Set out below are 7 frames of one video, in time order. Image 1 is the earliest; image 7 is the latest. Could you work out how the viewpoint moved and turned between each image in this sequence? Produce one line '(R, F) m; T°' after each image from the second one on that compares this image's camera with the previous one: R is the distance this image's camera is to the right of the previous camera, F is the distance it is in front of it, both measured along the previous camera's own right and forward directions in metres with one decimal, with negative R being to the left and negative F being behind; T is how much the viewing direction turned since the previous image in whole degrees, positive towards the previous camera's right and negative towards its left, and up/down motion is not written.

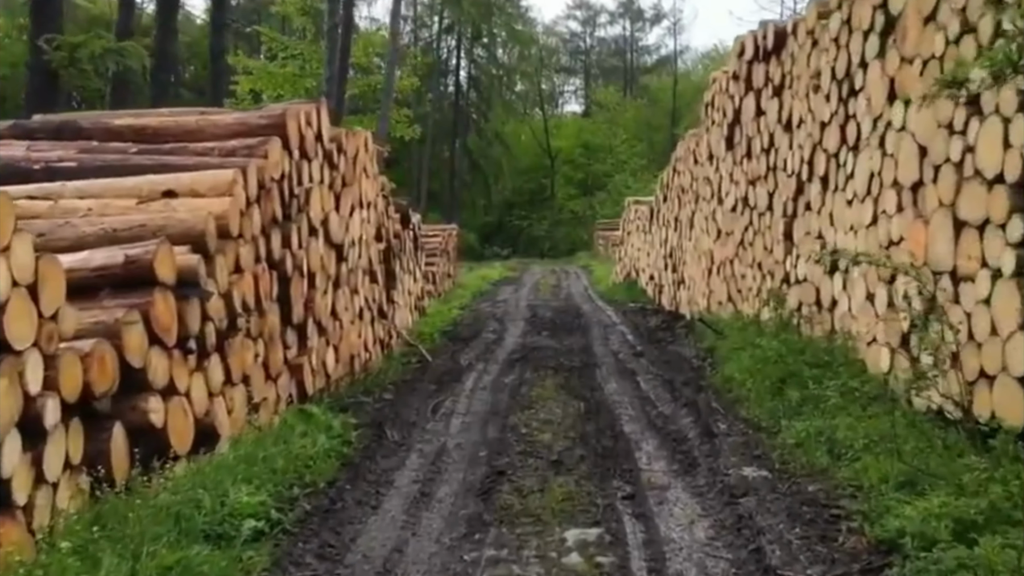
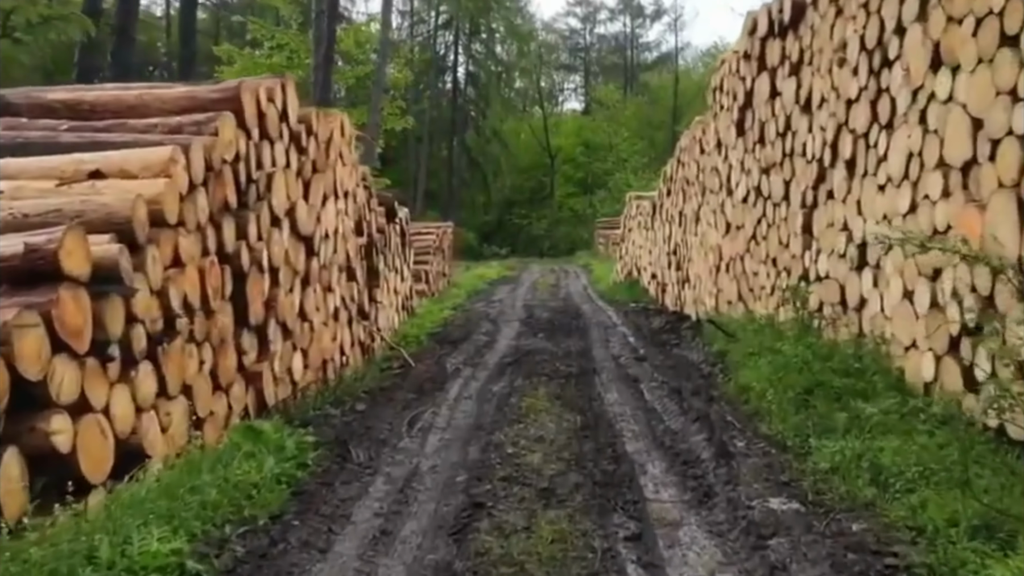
(+0.1, +0.9) m; 0°
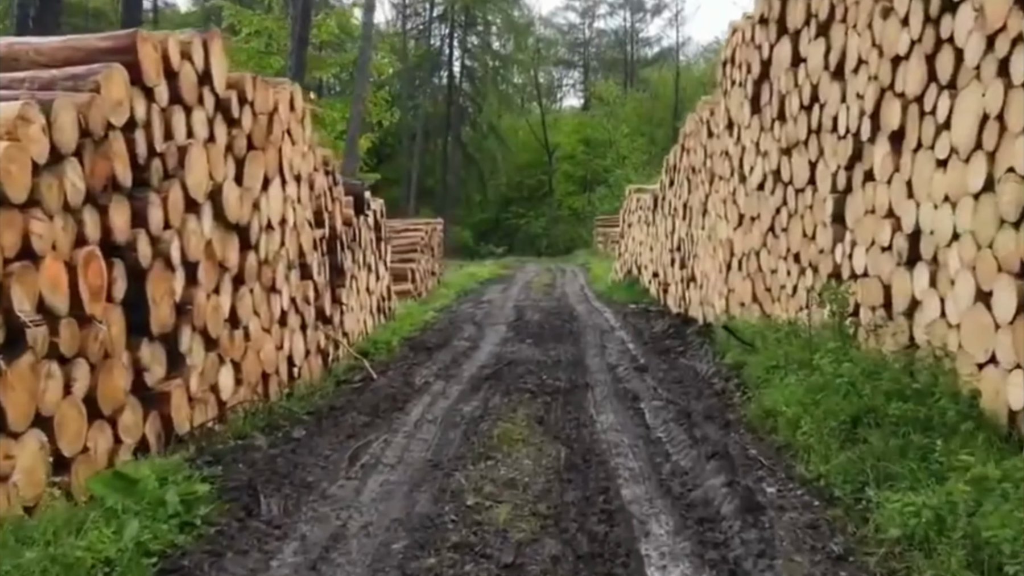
(+0.2, +1.4) m; 0°
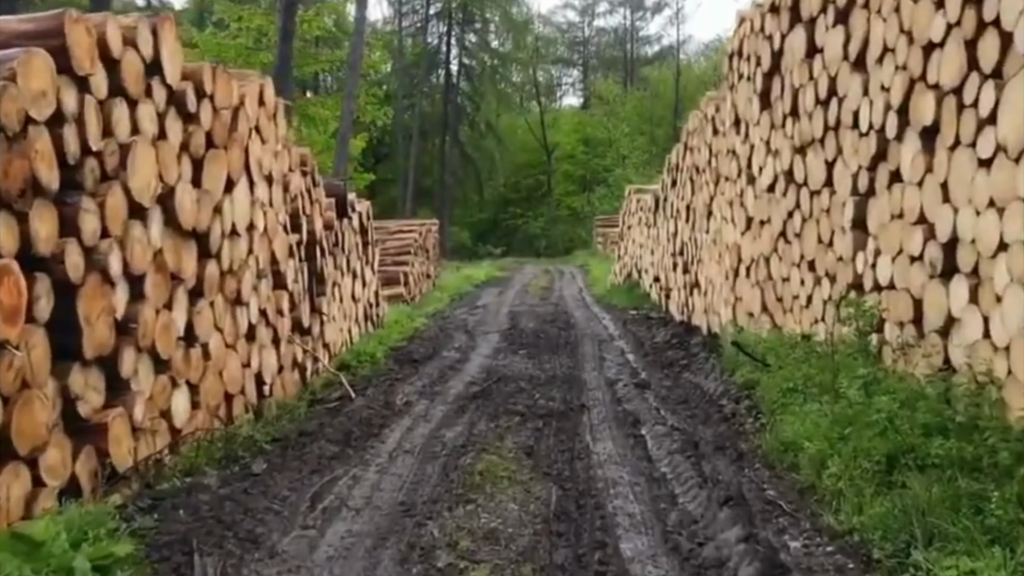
(+0.1, +0.7) m; 0°
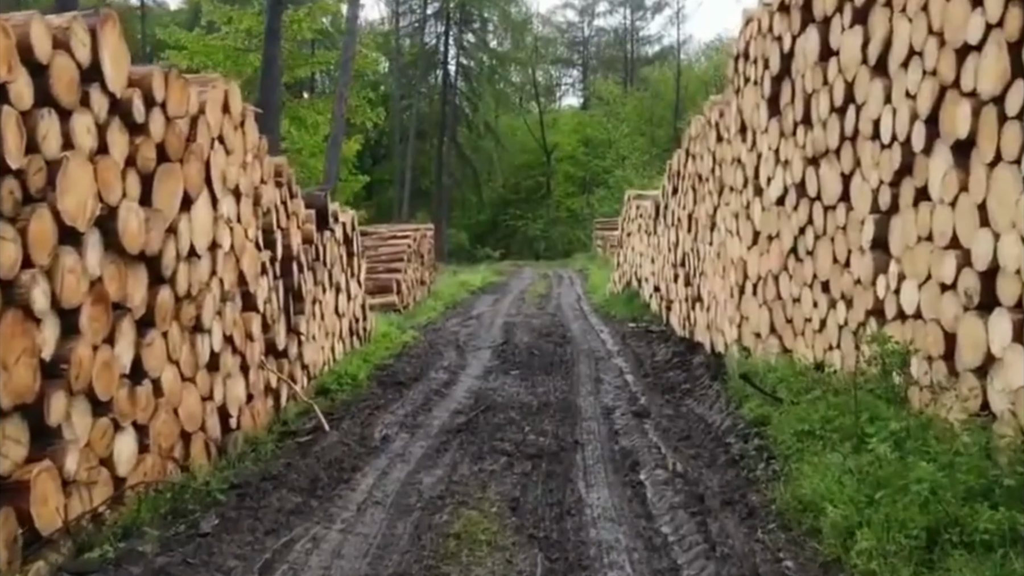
(+0.1, +0.6) m; 0°
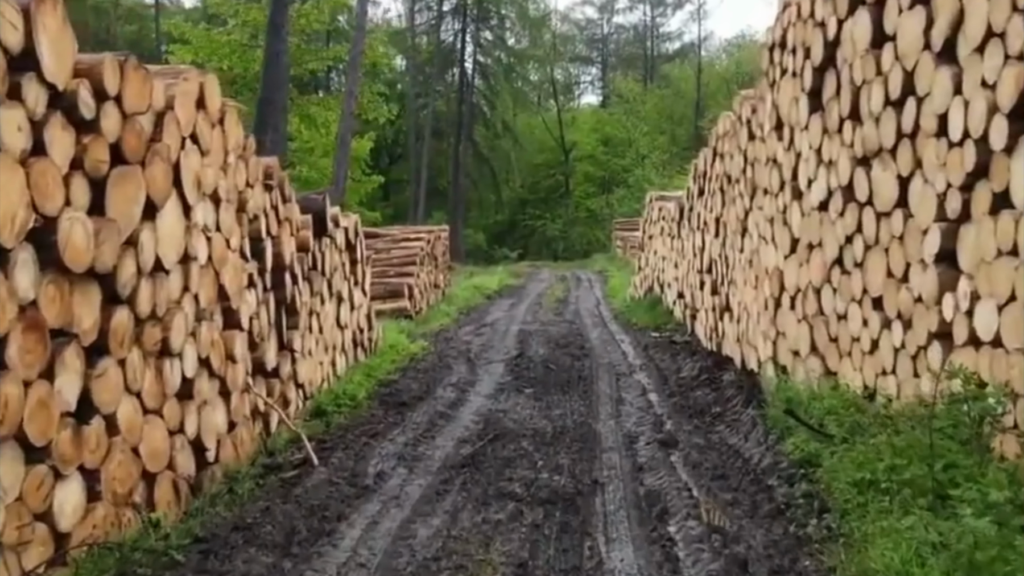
(0.0, +0.8) m; -1°
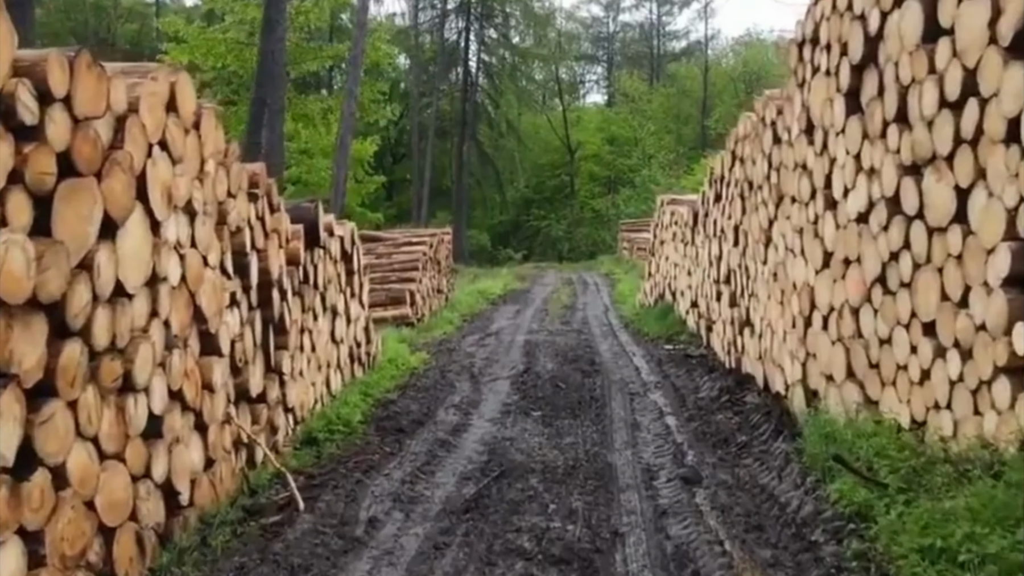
(0.0, +0.6) m; 0°
